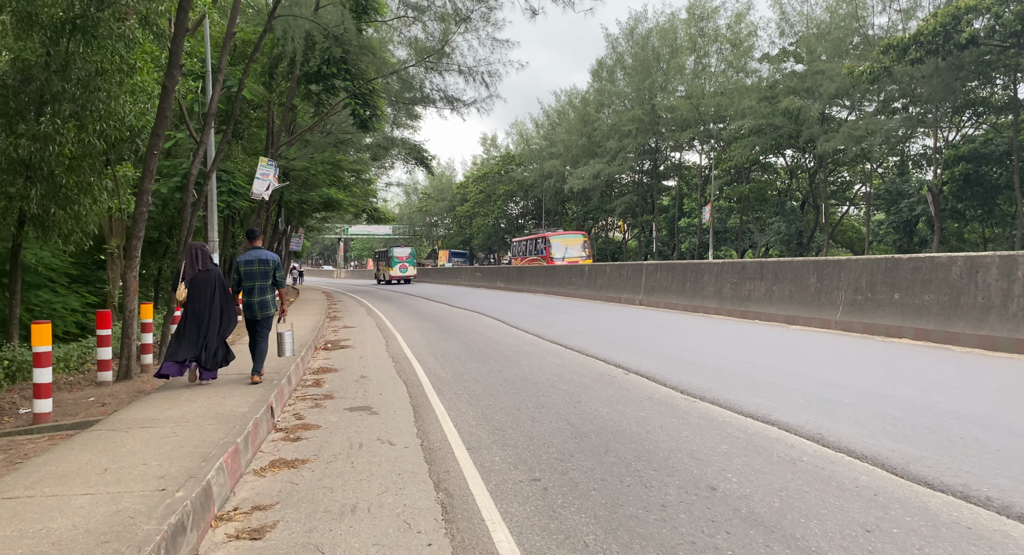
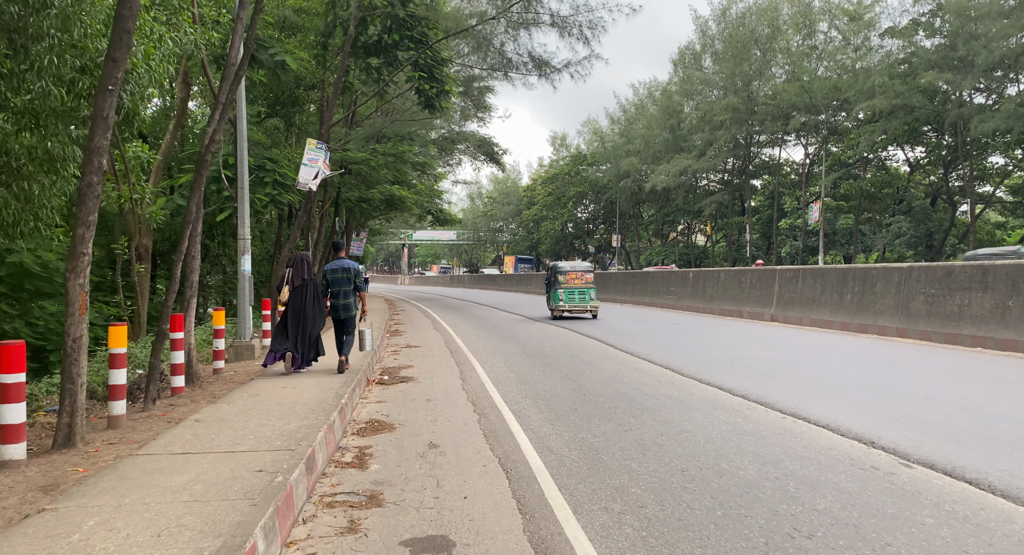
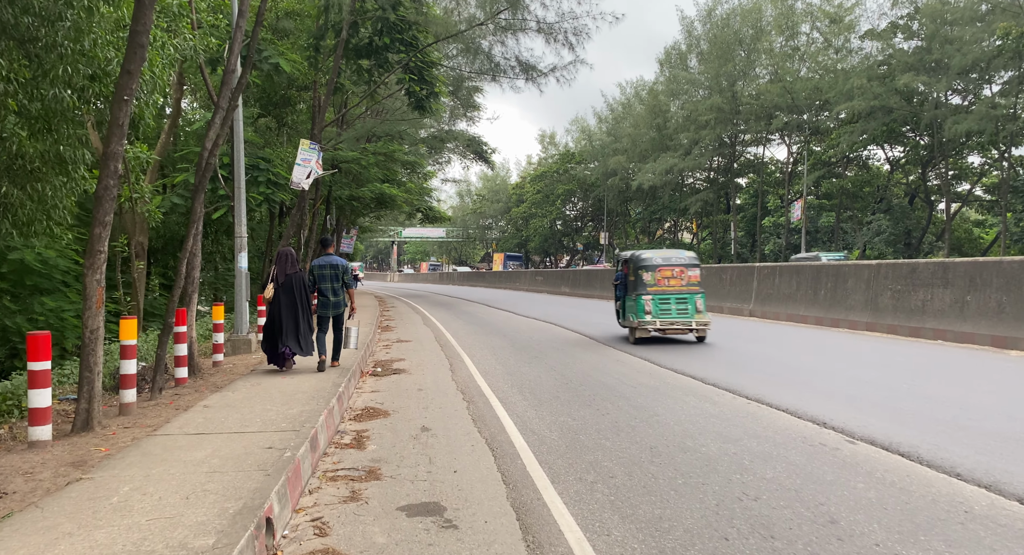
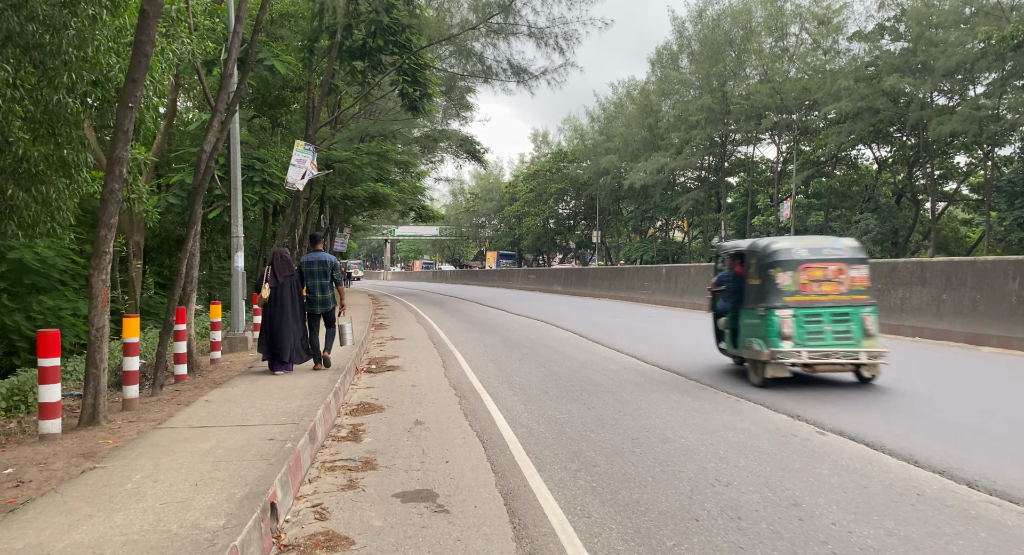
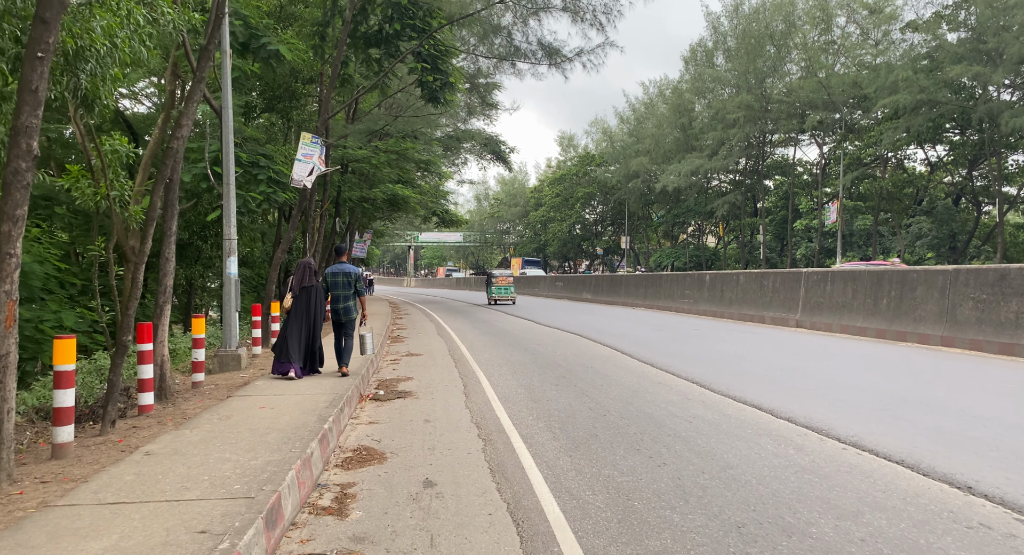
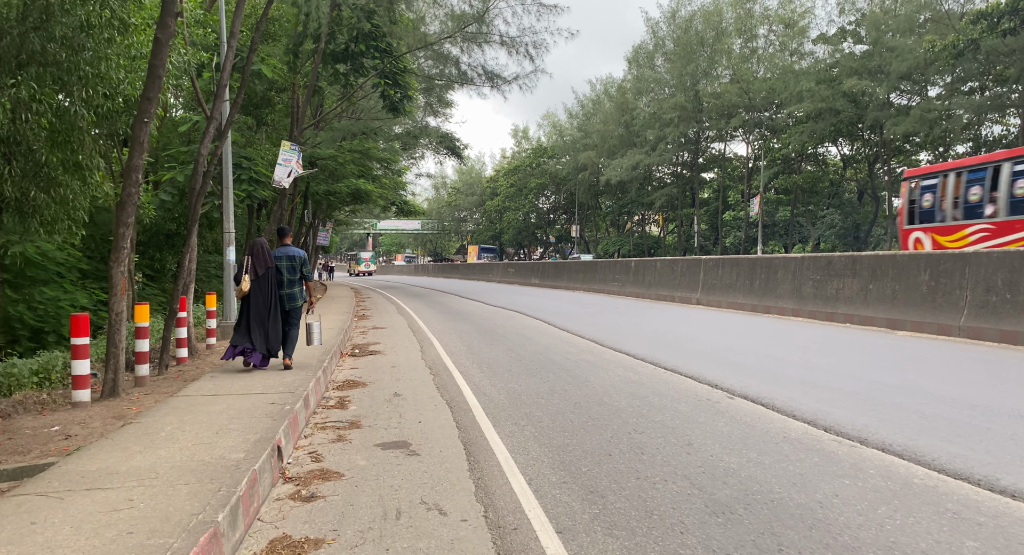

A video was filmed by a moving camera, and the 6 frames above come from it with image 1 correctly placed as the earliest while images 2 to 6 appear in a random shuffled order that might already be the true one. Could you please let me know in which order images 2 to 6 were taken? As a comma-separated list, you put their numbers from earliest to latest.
6, 4, 3, 2, 5
